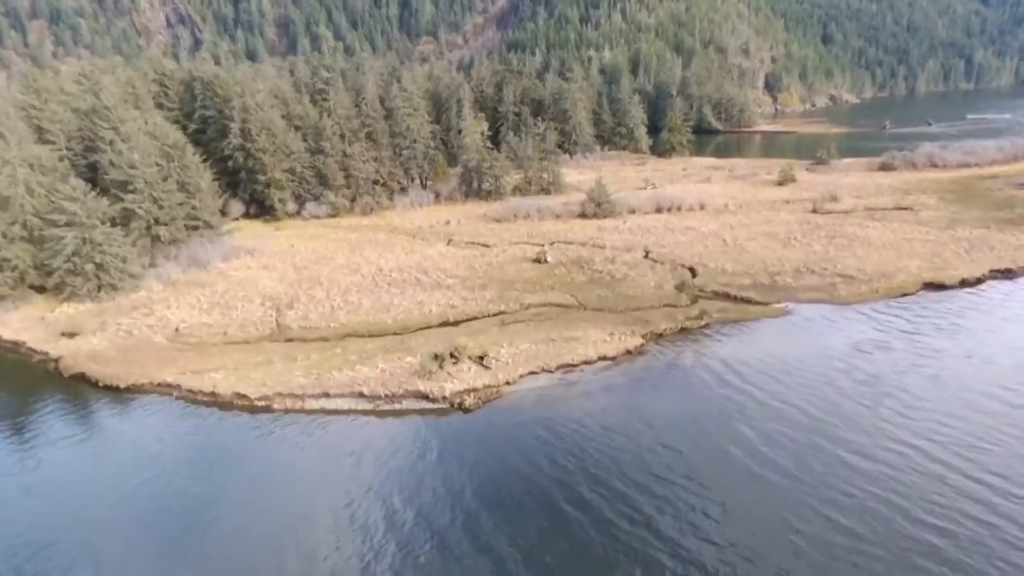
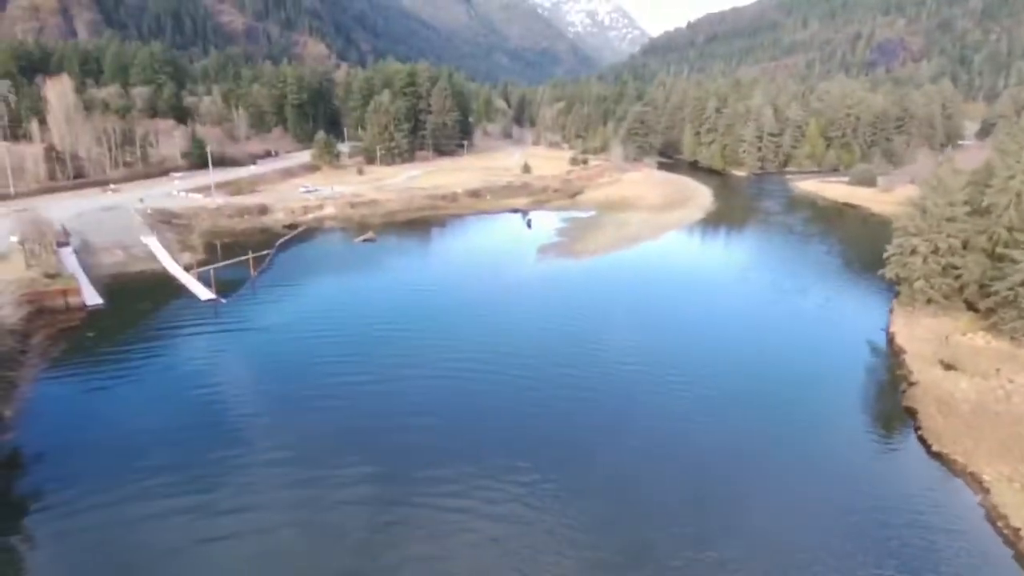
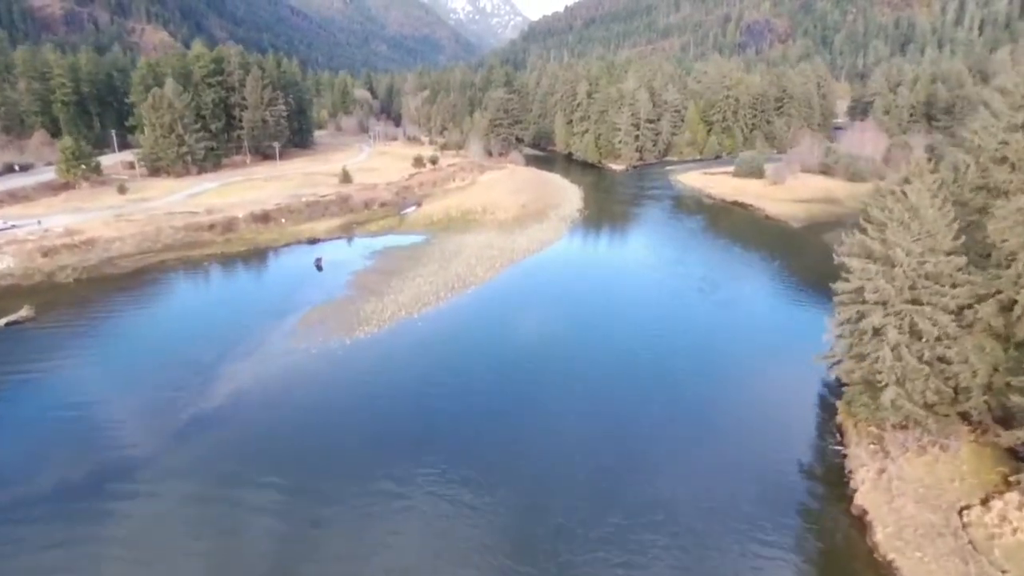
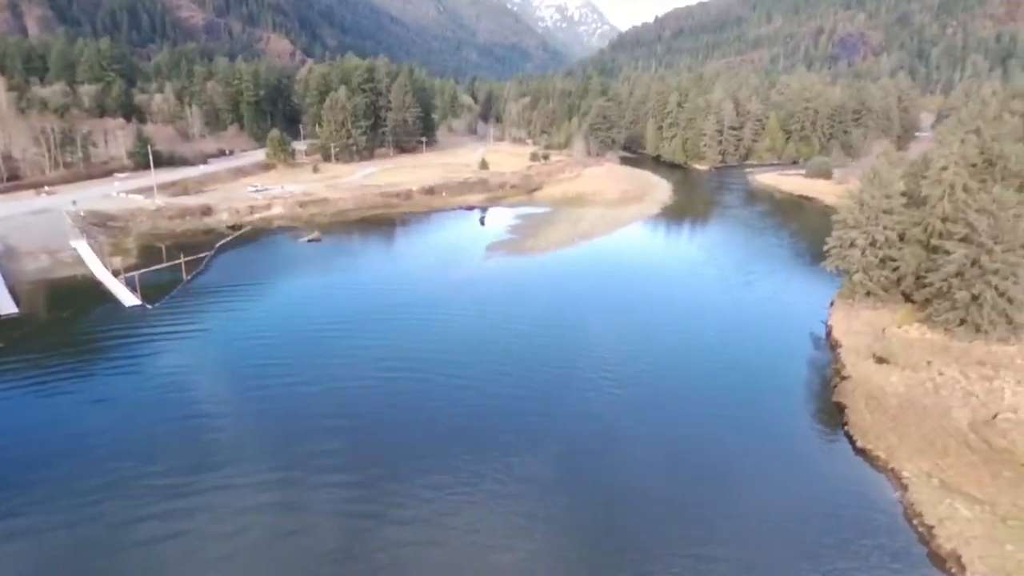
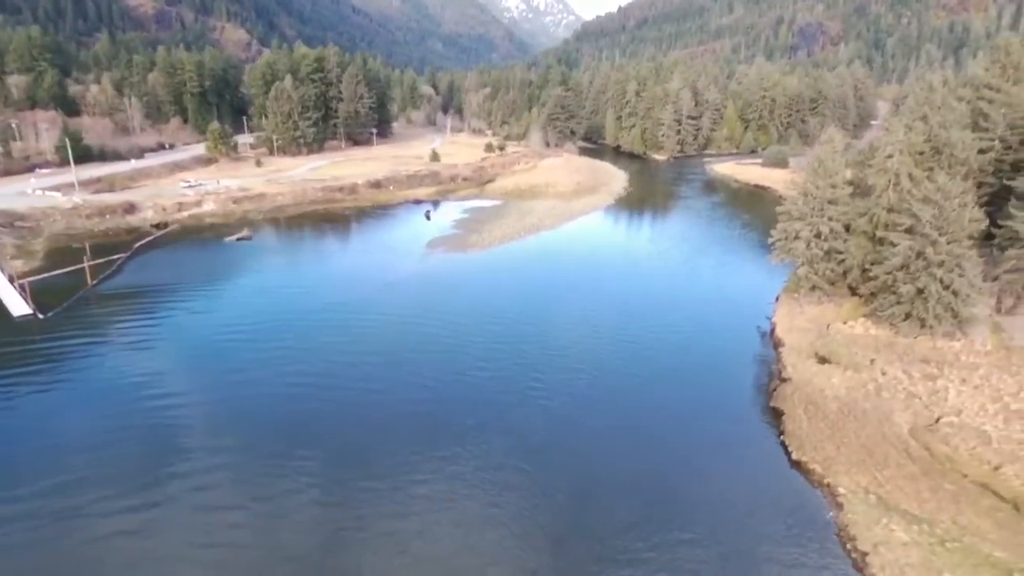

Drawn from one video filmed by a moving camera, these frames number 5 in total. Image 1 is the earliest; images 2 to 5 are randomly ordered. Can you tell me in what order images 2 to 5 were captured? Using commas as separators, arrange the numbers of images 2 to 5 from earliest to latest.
2, 4, 5, 3
